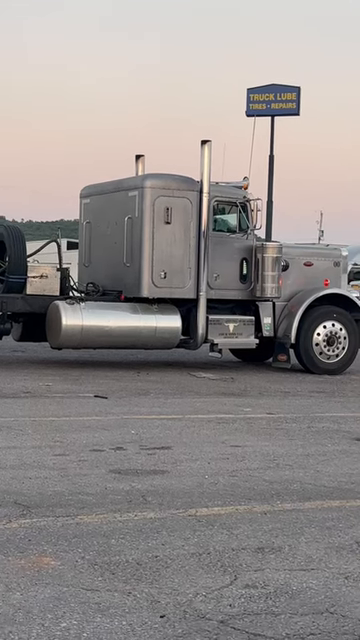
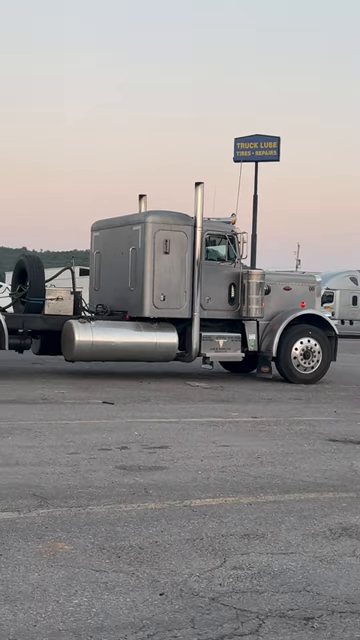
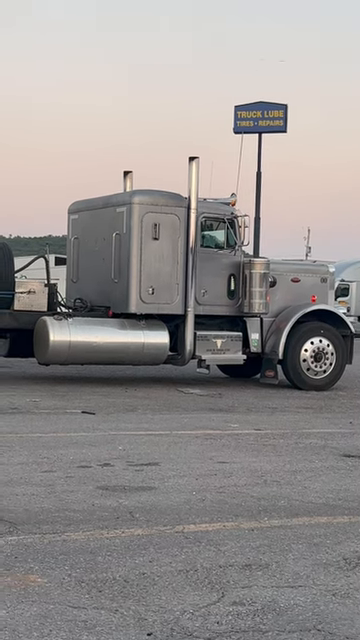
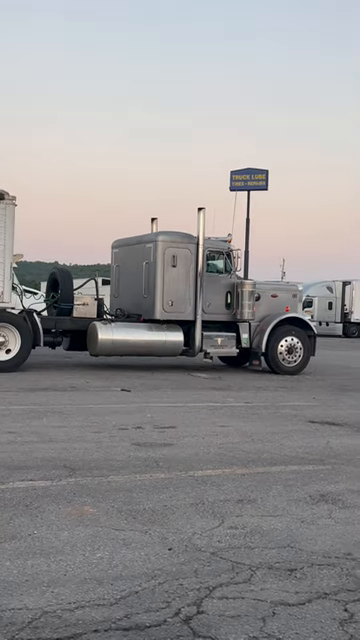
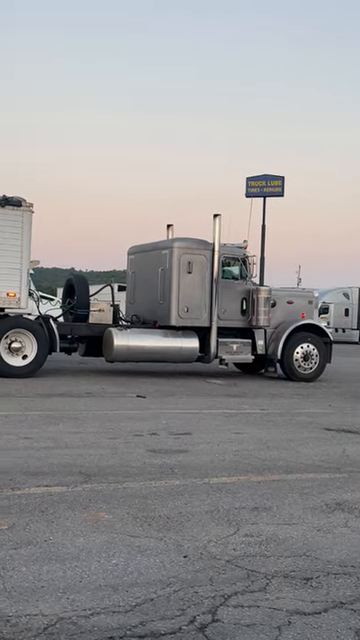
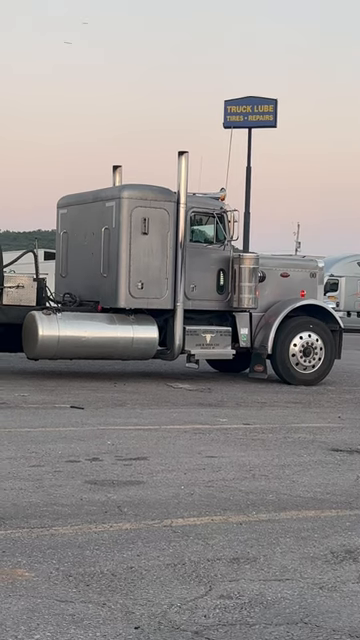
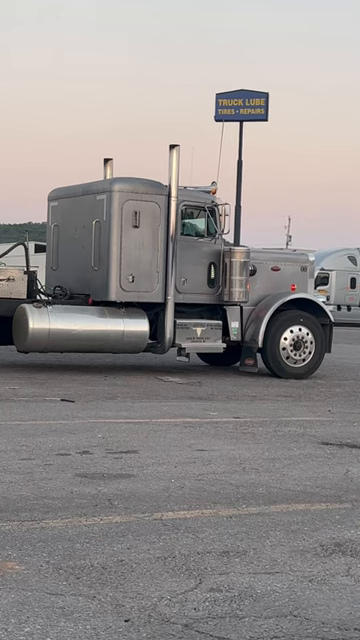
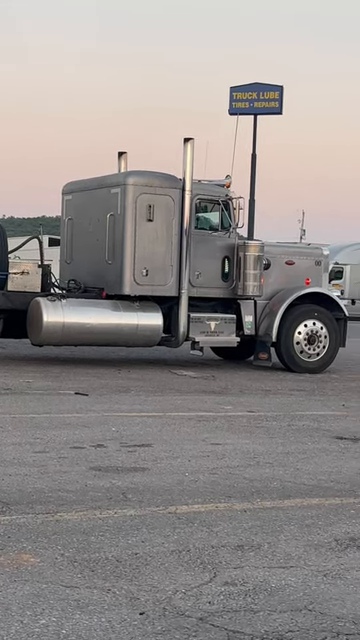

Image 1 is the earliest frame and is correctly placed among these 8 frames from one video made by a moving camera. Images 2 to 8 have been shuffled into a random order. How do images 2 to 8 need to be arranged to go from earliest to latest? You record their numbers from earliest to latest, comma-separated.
8, 7, 6, 3, 2, 4, 5
